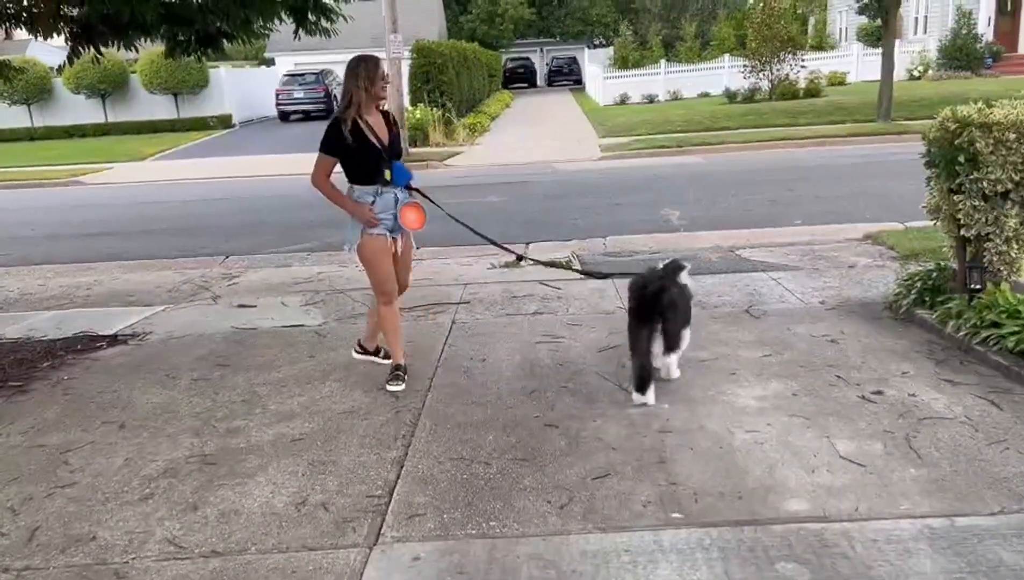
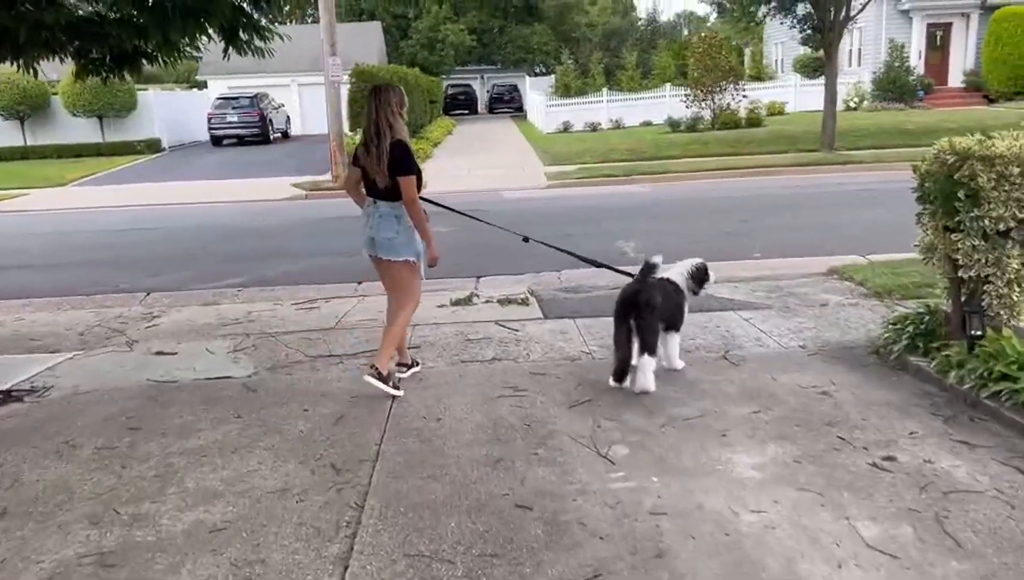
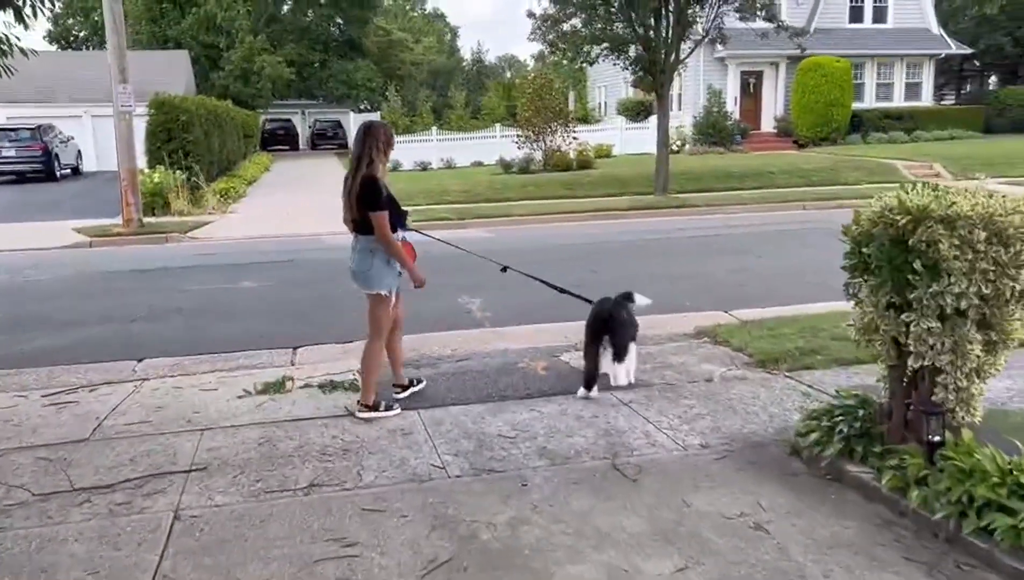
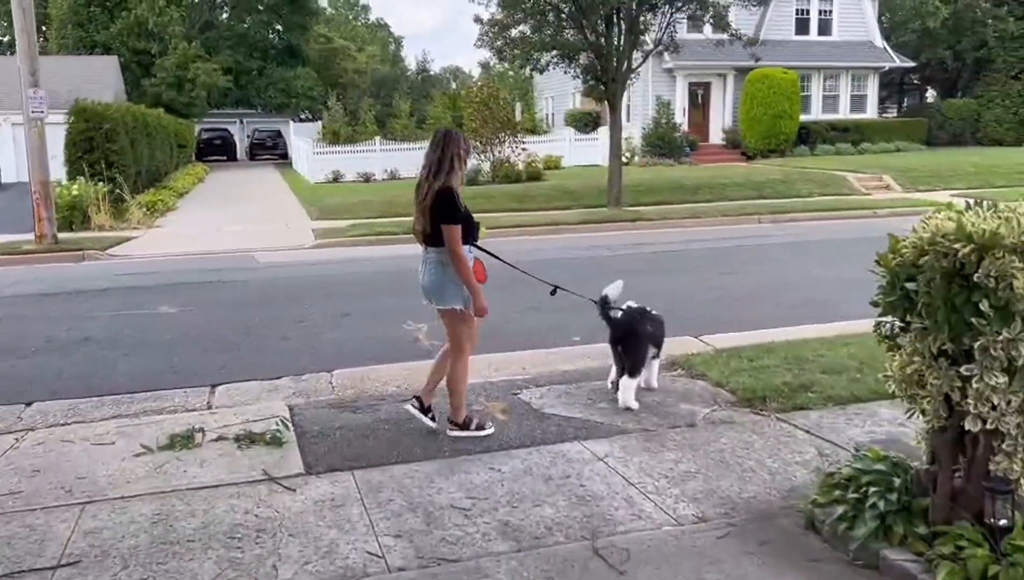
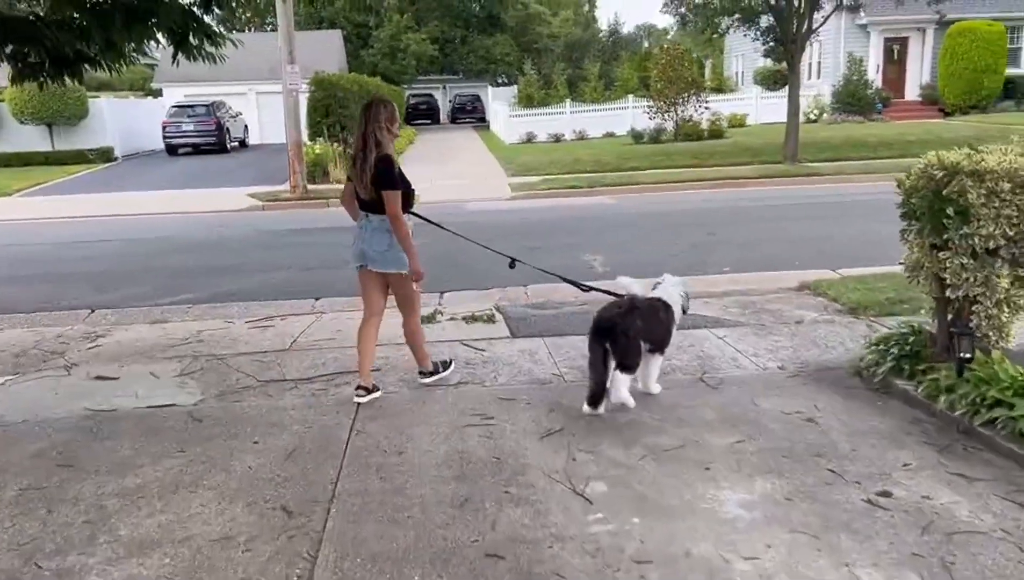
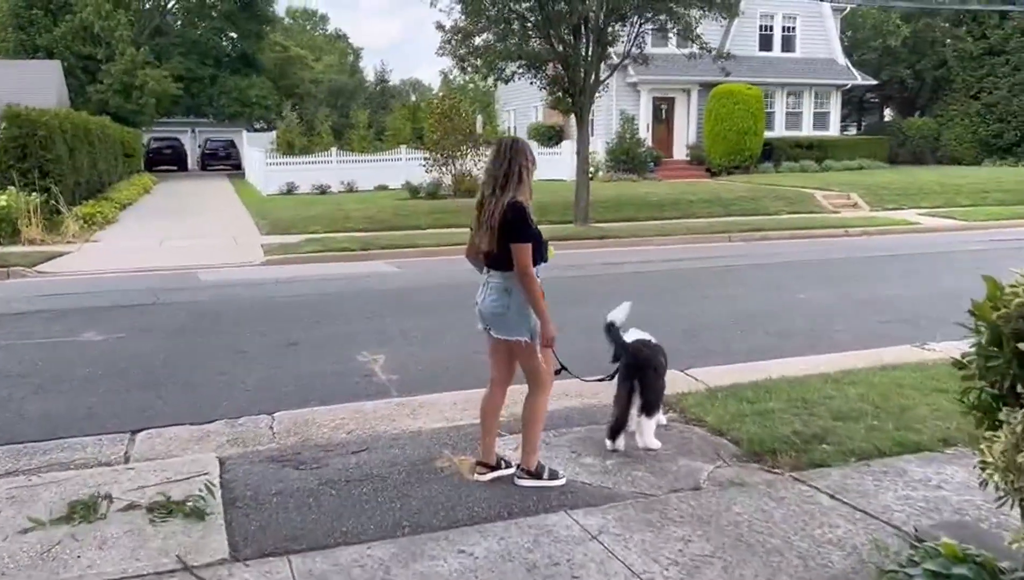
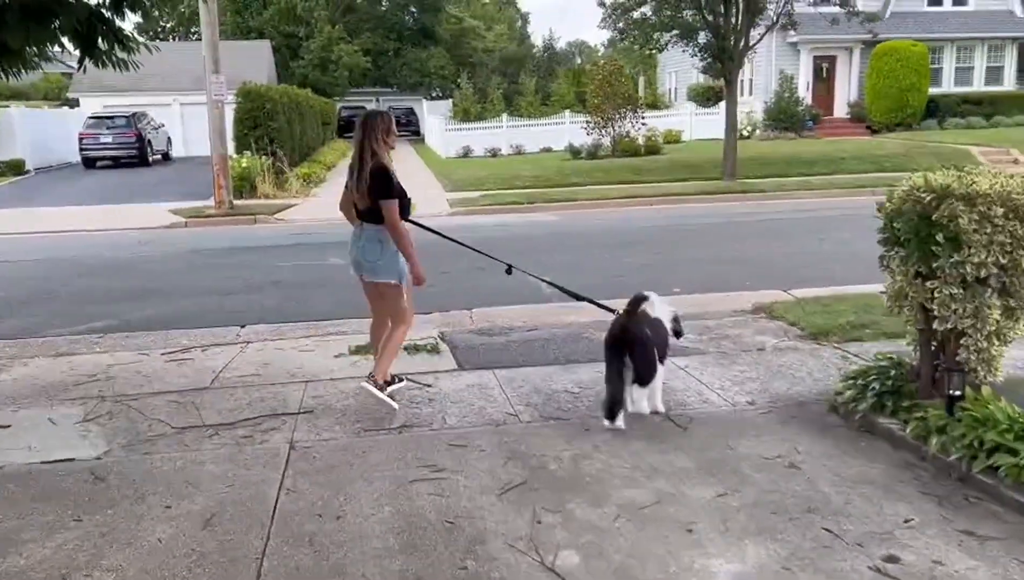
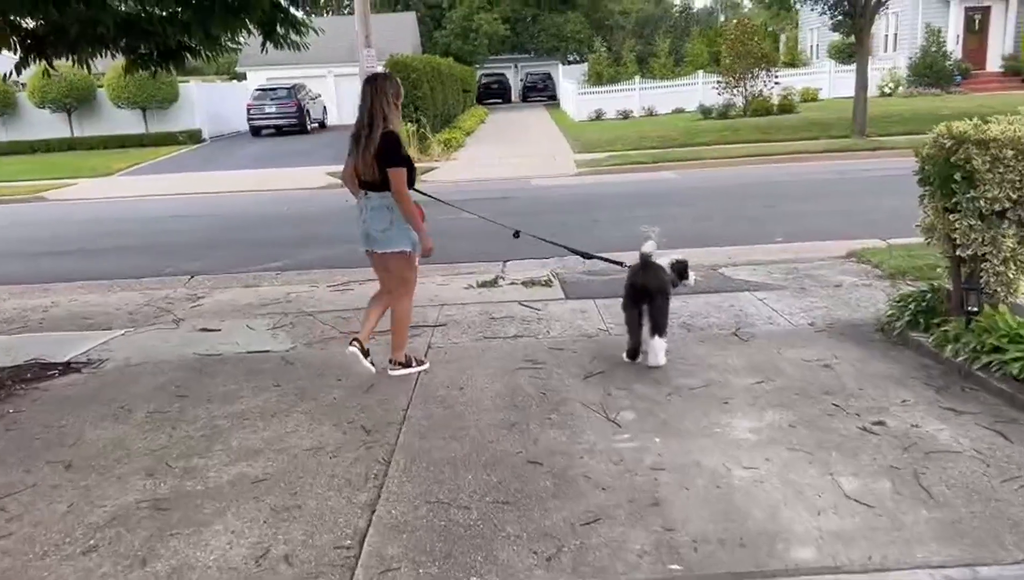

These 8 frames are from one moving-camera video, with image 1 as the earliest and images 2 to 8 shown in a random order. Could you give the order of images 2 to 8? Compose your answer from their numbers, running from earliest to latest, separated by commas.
8, 2, 5, 7, 3, 4, 6
